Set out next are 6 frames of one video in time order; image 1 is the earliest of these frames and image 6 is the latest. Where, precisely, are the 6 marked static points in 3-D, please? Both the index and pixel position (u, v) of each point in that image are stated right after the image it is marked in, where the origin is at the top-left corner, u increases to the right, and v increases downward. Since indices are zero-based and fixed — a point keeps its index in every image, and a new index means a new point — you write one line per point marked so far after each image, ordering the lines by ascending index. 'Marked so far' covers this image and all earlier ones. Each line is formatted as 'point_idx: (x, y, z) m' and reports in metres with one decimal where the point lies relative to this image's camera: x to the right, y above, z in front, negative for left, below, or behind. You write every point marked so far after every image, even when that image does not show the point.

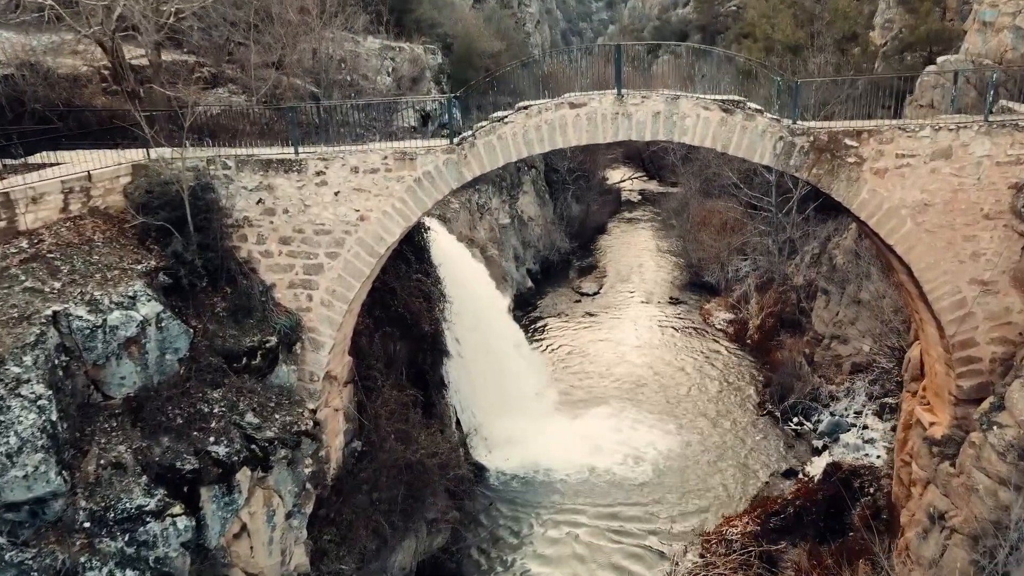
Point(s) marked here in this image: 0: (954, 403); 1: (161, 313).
0: (+5.7, -1.5, +9.3) m
1: (-3.9, -0.4, +7.9) m
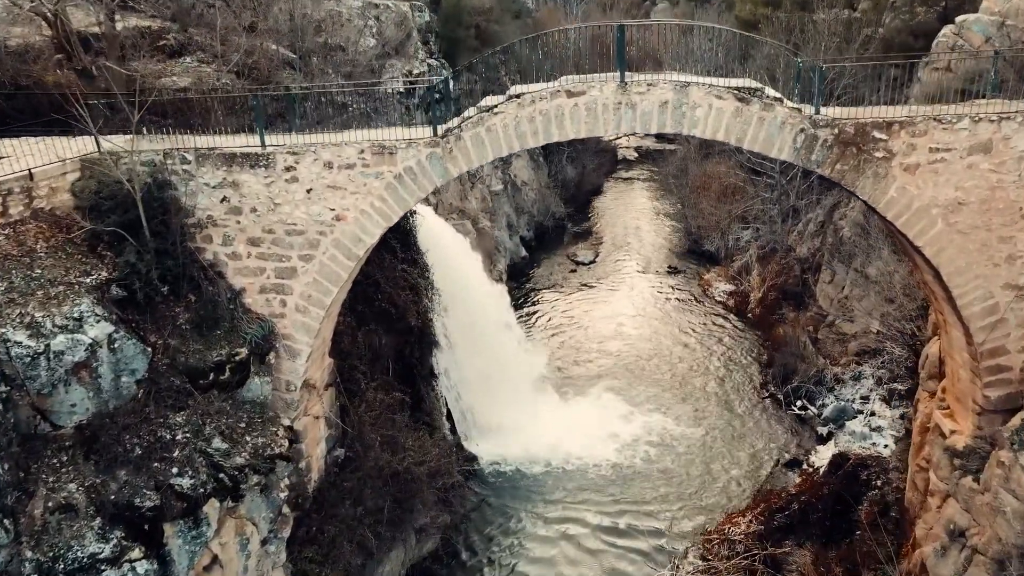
0: (+5.6, -1.5, +8.6) m
1: (-4.0, -0.5, +7.1) m
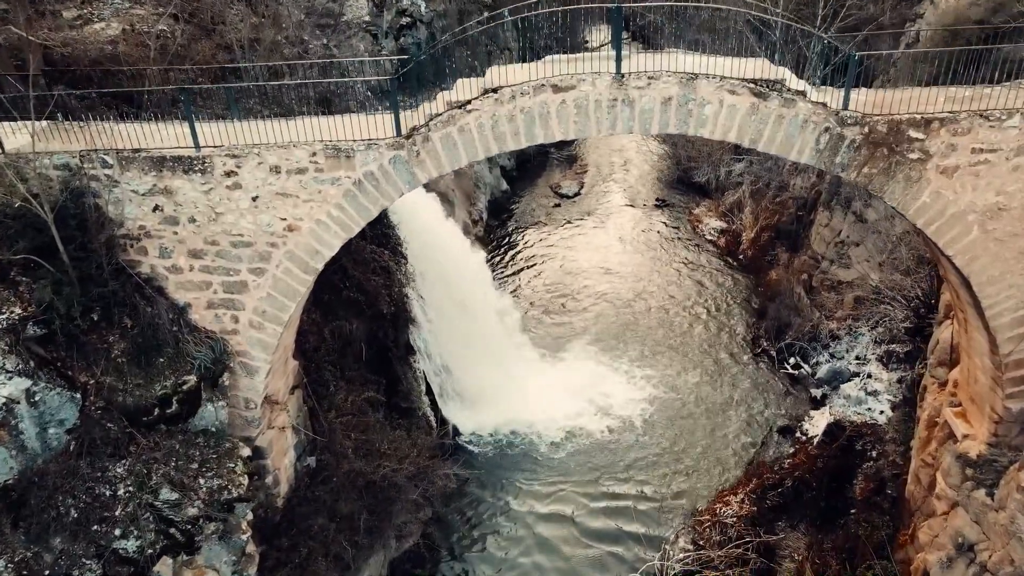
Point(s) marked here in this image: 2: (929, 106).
0: (+5.4, -1.5, +8.0) m
1: (-4.2, -0.9, +6.2) m
2: (+3.9, +1.7, +6.7) m
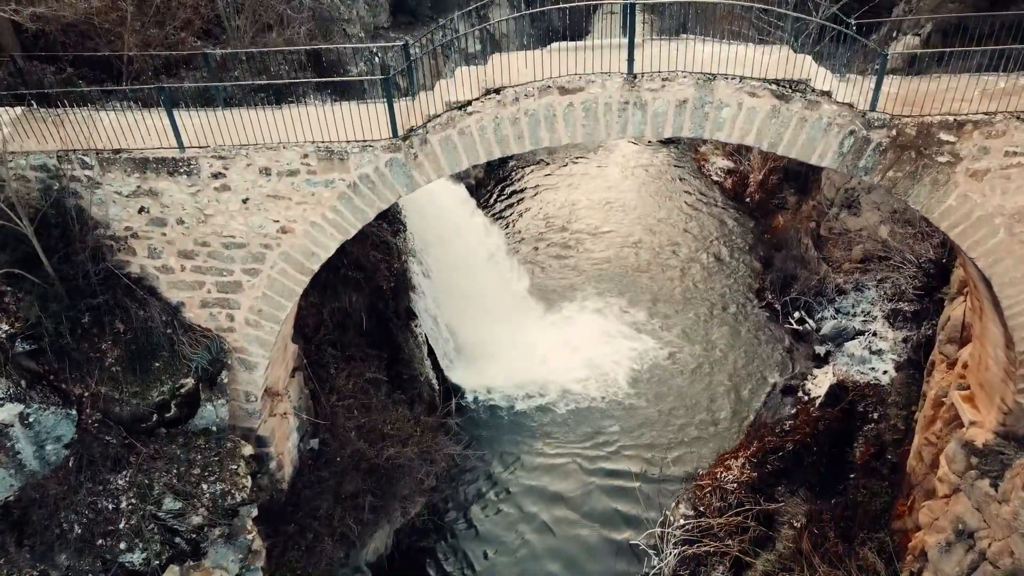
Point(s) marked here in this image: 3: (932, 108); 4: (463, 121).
0: (+5.5, -1.4, +7.9) m
1: (-4.1, -1.0, +6.1) m
2: (+3.9, +1.6, +6.2) m
3: (+3.6, +1.5, +6.1) m
4: (-0.4, +1.4, +6.1) m
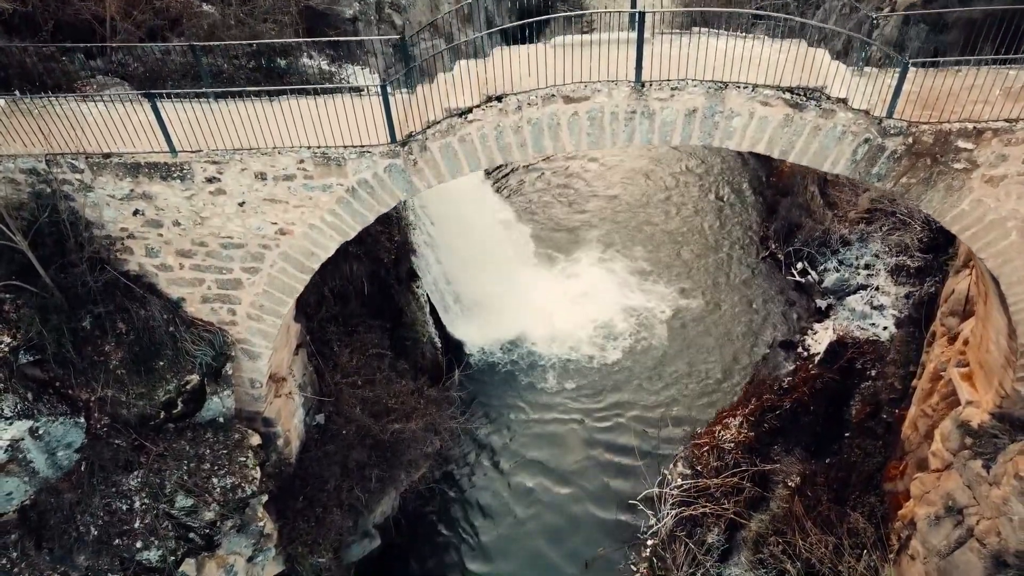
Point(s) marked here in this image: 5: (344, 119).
0: (+5.5, -1.3, +8.0) m
1: (-4.1, -1.1, +6.2) m
2: (+3.9, +1.5, +6.0) m
3: (+3.6, +1.4, +5.9) m
4: (-0.4, +1.3, +5.8) m
5: (-1.5, +1.5, +6.3) m
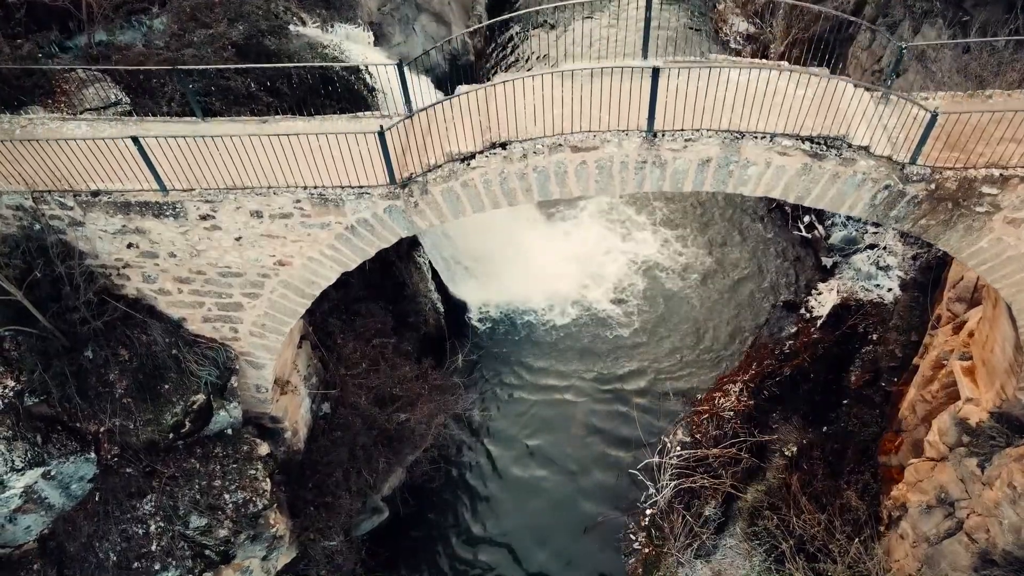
0: (+5.6, -1.3, +8.1) m
1: (-4.1, -1.5, +6.2) m
2: (+4.0, +1.2, +5.6) m
3: (+3.6, +1.1, +5.6) m
4: (-0.4, +0.9, +5.6) m
5: (-1.5, +1.1, +6.1) m
